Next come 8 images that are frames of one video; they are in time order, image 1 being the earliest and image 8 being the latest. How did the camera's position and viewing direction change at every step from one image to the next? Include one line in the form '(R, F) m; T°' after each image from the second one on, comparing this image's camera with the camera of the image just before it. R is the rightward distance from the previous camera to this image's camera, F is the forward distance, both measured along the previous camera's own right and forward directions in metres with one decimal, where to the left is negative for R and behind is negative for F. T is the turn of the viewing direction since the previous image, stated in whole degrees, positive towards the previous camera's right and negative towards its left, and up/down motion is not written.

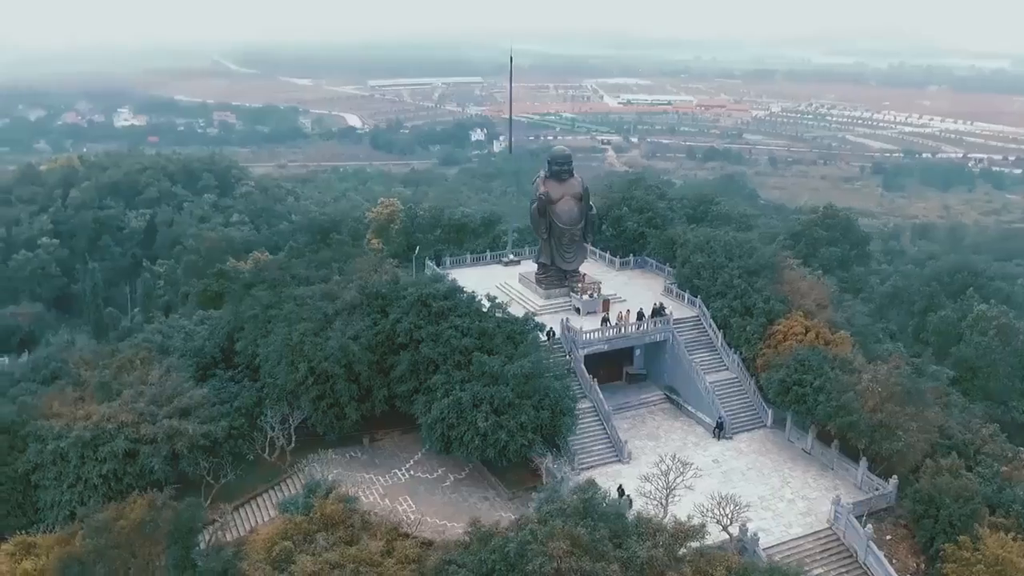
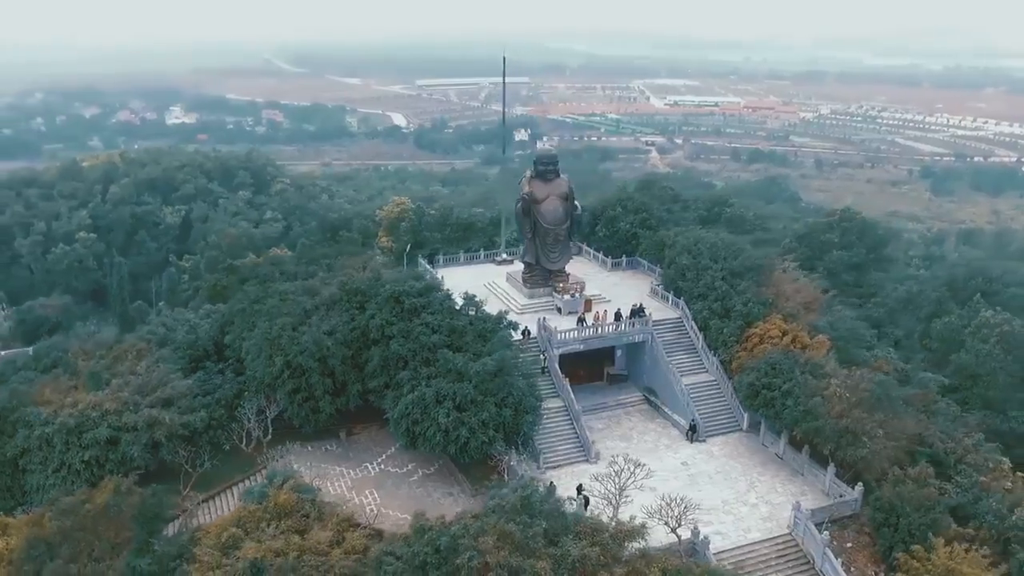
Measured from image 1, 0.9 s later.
(+1.7, -0.1) m; -3°
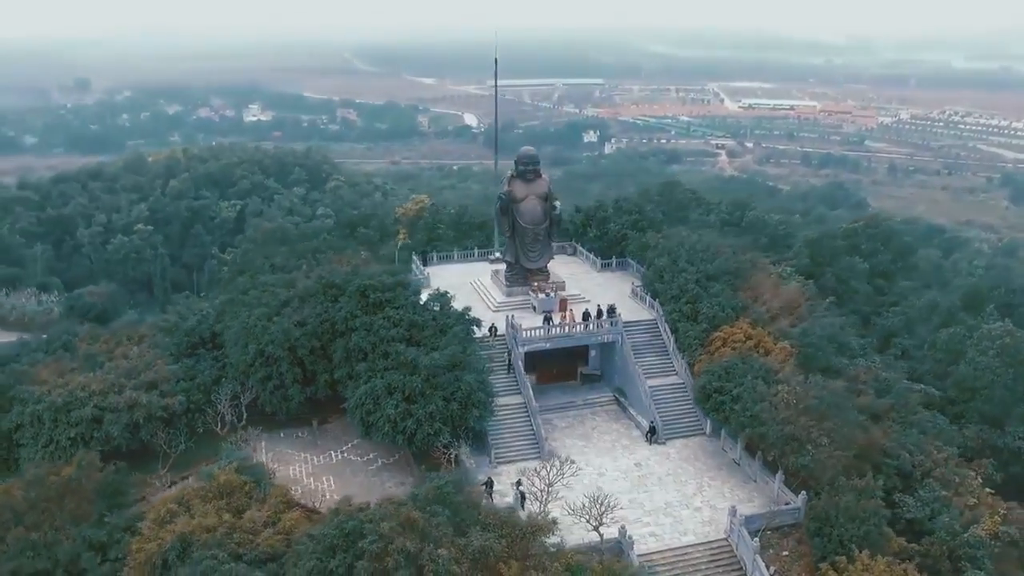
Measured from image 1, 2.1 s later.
(+2.5, -0.2) m; -5°
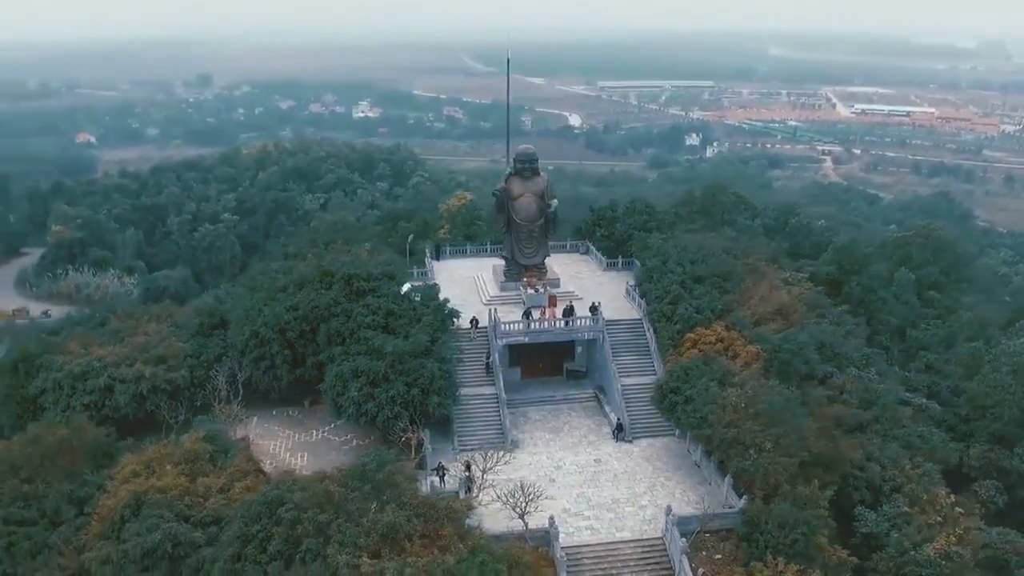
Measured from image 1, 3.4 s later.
(+3.0, -0.3) m; -7°
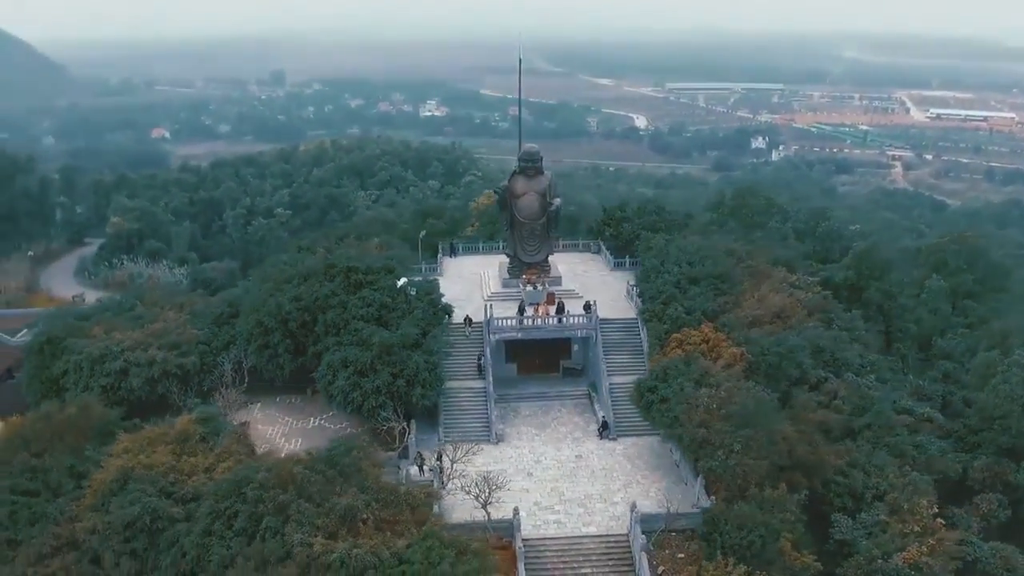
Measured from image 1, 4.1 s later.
(+1.8, -0.3) m; -5°
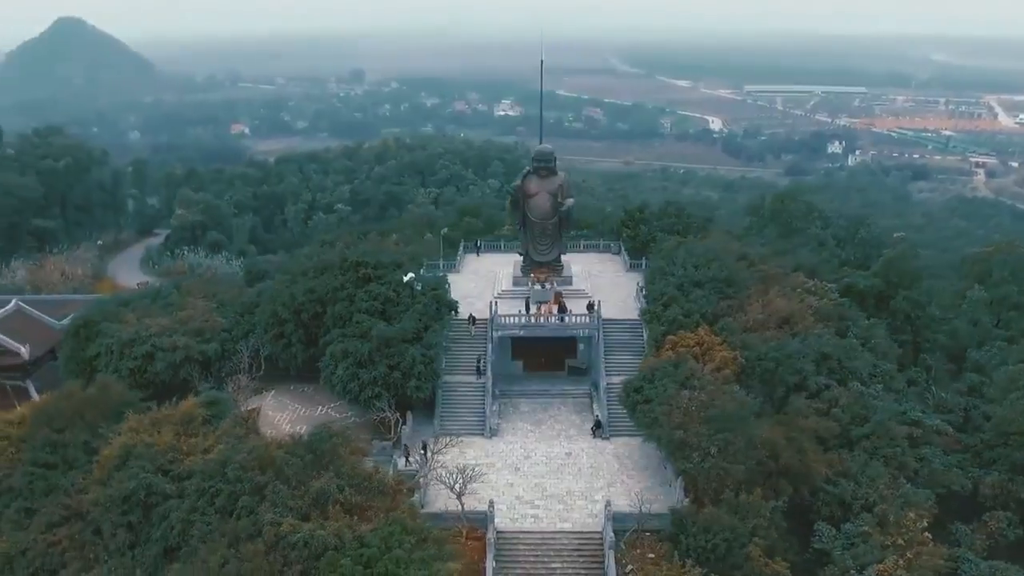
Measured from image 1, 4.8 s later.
(+1.8, -0.3) m; -5°
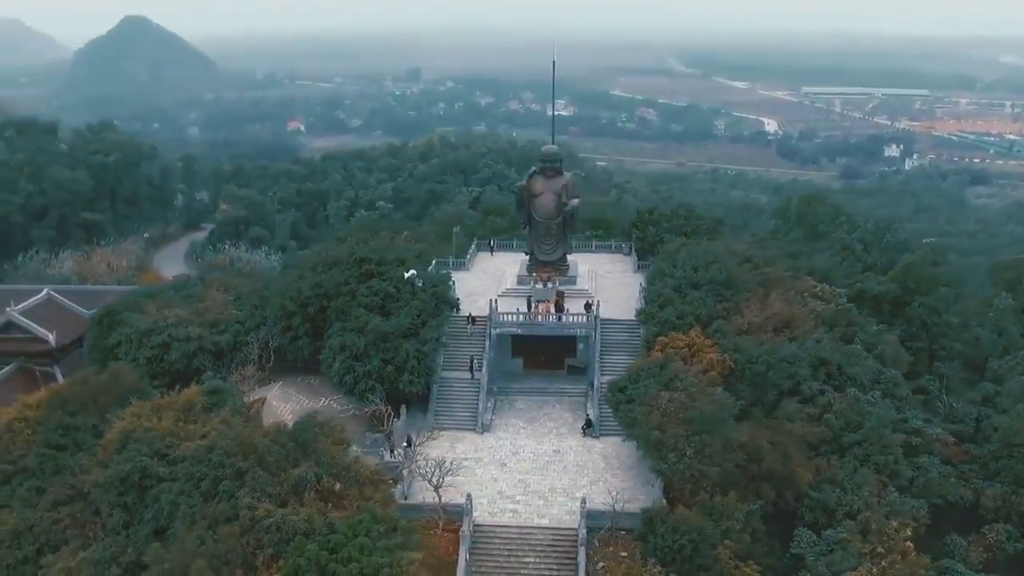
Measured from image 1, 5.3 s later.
(+1.4, -0.2) m; -4°
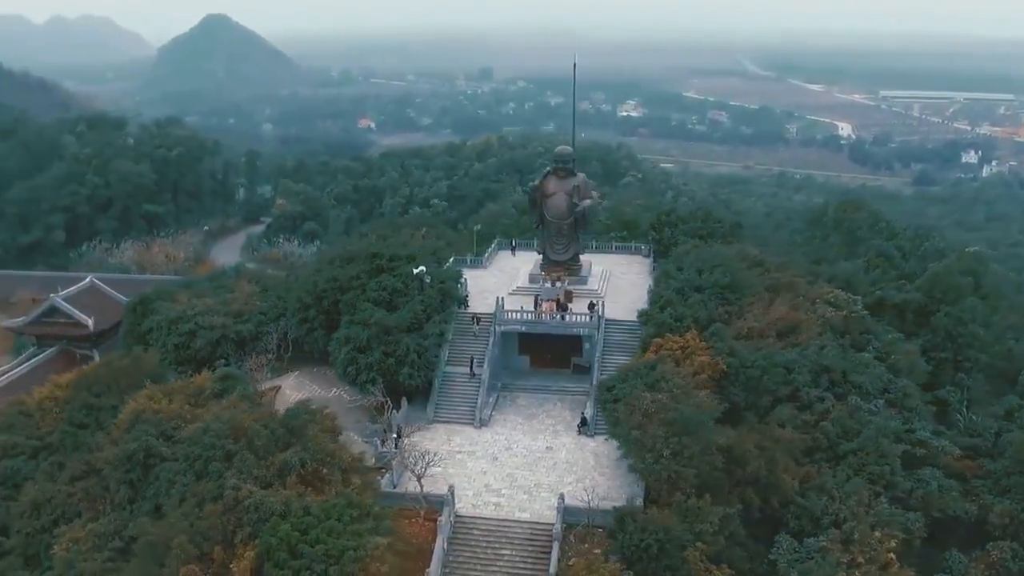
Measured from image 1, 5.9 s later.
(+1.7, -0.3) m; -5°
